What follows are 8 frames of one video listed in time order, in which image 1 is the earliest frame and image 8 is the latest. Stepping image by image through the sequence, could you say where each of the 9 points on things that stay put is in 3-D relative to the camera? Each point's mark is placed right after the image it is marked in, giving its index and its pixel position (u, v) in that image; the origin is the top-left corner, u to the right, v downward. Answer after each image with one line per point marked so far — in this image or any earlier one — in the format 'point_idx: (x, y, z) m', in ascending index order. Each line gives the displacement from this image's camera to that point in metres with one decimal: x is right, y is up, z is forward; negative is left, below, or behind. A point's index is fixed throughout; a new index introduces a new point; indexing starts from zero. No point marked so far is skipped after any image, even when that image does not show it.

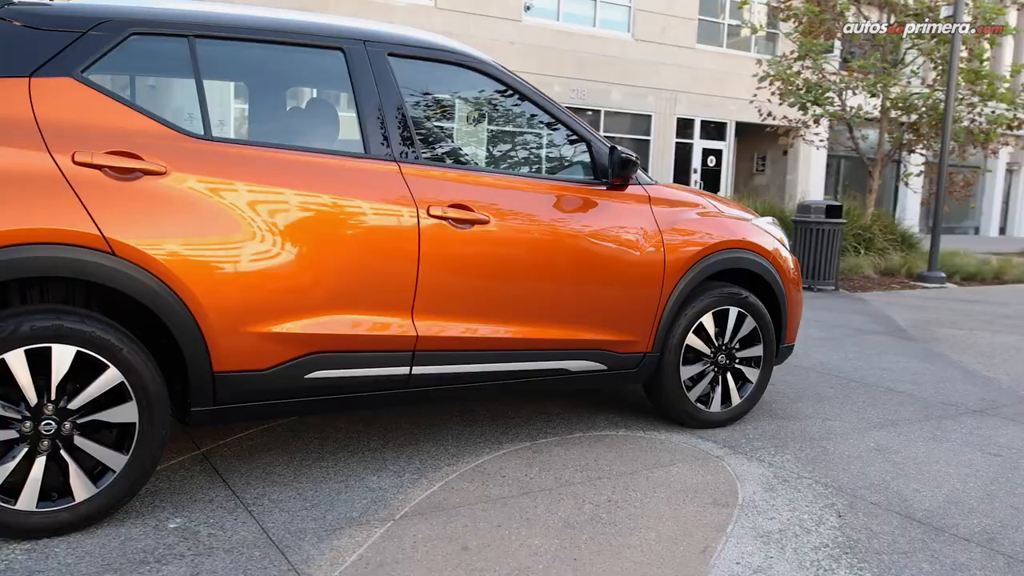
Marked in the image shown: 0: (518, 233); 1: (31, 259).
0: (0.0, +0.2, +3.7) m
1: (-1.5, +0.1, +2.7) m
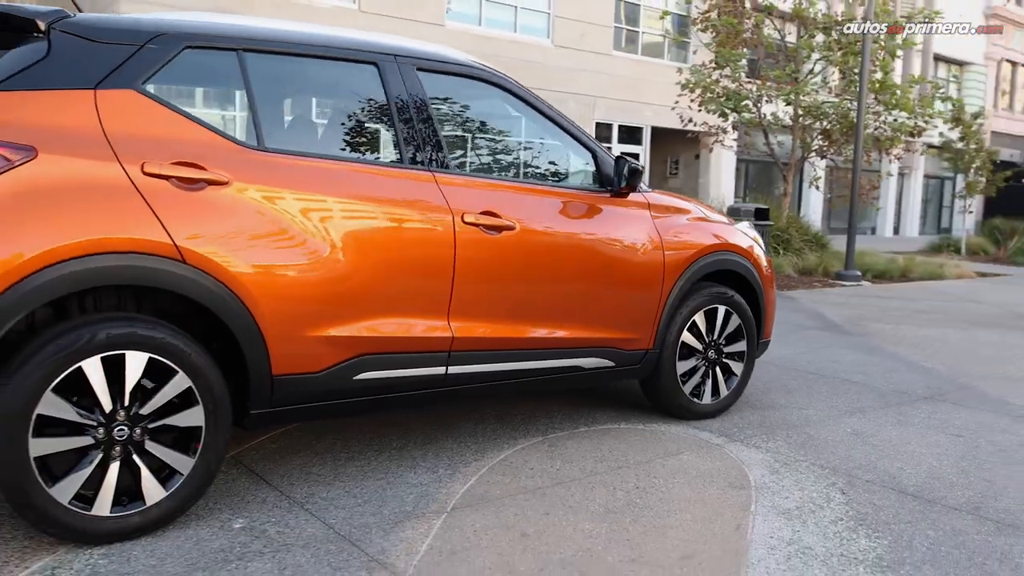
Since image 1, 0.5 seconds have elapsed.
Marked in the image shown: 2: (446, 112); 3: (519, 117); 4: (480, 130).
0: (+0.1, +0.2, +3.9) m
1: (-1.3, +0.1, +2.8) m
2: (-0.3, +0.8, +3.9) m
3: (+0.1, +0.8, +4.1) m
4: (-0.1, +0.7, +4.0) m
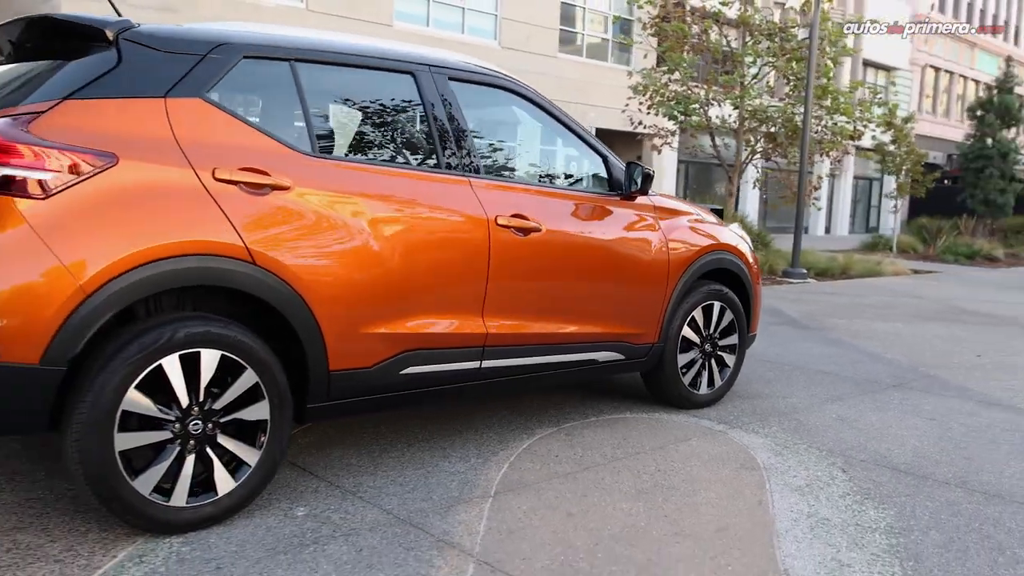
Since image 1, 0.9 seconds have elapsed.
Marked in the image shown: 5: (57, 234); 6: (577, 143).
0: (+0.2, +0.2, +4.1) m
1: (-1.1, +0.1, +2.9) m
2: (-0.1, +0.8, +4.1) m
3: (+0.1, +0.8, +4.4) m
4: (0.0, +0.7, +4.2) m
5: (-1.4, +0.2, +2.7) m
6: (+0.3, +0.7, +4.5) m
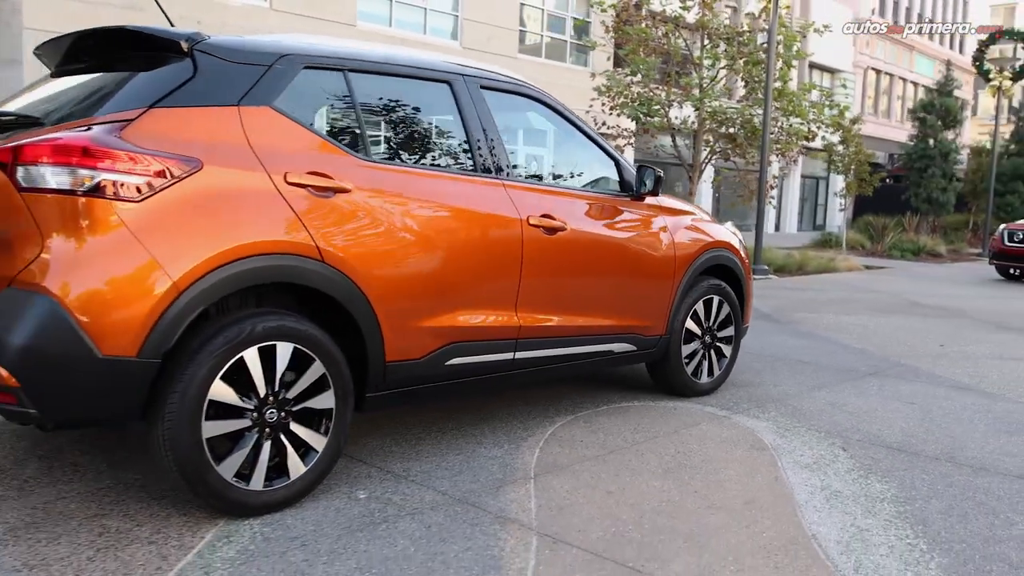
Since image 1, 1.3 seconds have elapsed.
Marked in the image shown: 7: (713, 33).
0: (+0.4, +0.3, +4.4) m
1: (-0.9, +0.1, +3.1) m
2: (0.0, +0.8, +4.3) m
3: (+0.3, +0.8, +4.6) m
4: (+0.1, +0.7, +4.5) m
5: (-1.2, +0.2, +2.9) m
6: (+0.4, +0.8, +4.8) m
7: (+3.8, +4.8, +16.5) m
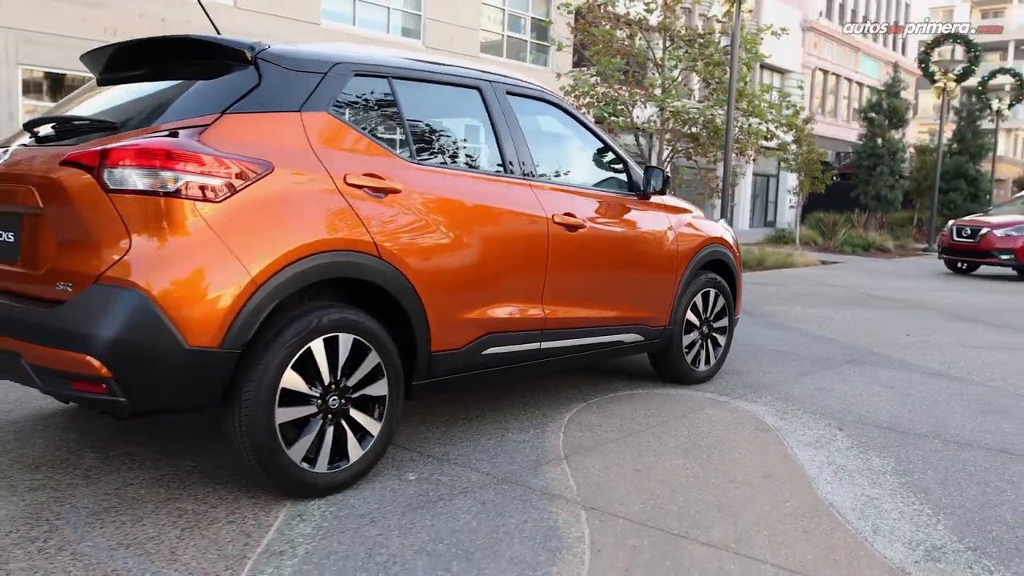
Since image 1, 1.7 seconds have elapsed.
0: (+0.5, +0.3, +4.7) m
1: (-0.7, +0.1, +3.3) m
2: (+0.1, +0.8, +4.6) m
3: (+0.3, +0.9, +4.9) m
4: (+0.2, +0.8, +4.7) m
5: (-1.0, +0.2, +3.1) m
6: (+0.5, +0.8, +5.1) m
7: (+3.2, +4.9, +16.9) m
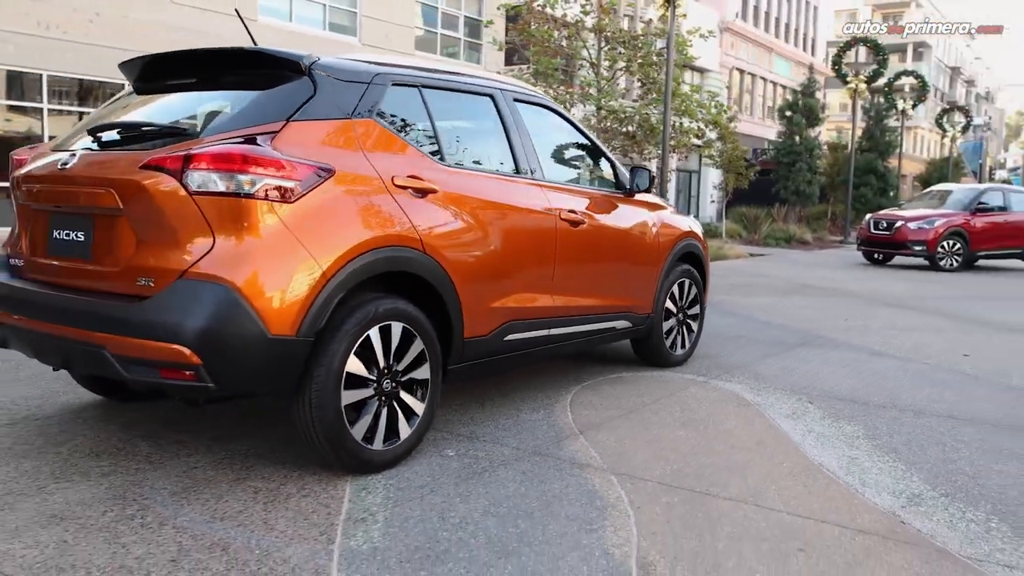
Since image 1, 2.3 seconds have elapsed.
0: (+0.5, +0.3, +5.1) m
1: (-0.5, +0.1, +3.6) m
2: (+0.1, +0.9, +5.0) m
3: (+0.3, +0.9, +5.3) m
4: (+0.2, +0.8, +5.1) m
5: (-0.8, +0.2, +3.4) m
6: (+0.5, +0.9, +5.5) m
7: (+2.0, +5.0, +17.5) m
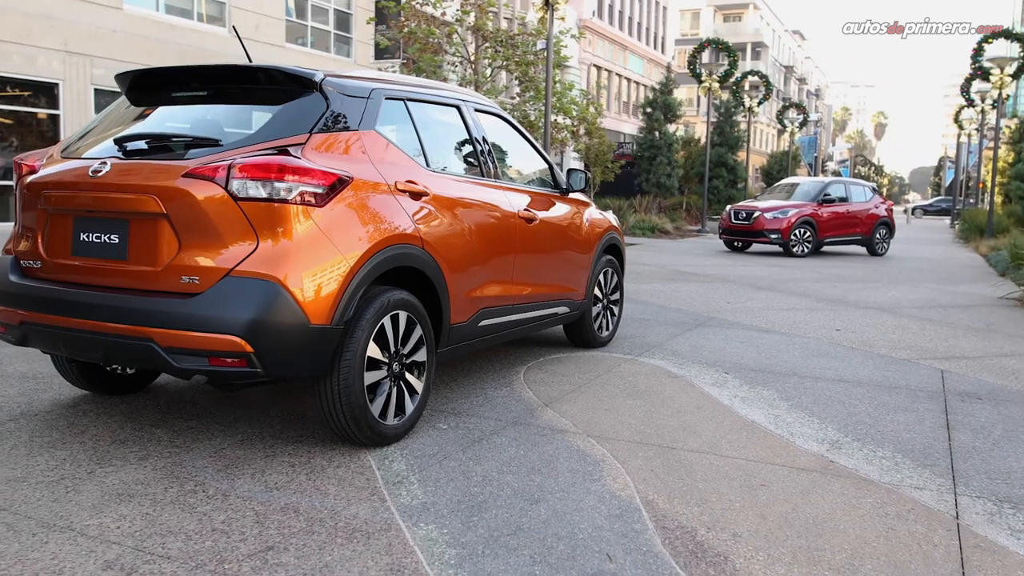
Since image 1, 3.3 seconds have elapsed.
0: (+0.2, +0.4, +5.7) m
1: (-0.6, +0.2, +4.1) m
2: (-0.1, +0.9, +5.5) m
3: (0.0, +1.0, +5.9) m
4: (-0.1, +0.9, +5.7) m
5: (-0.8, +0.2, +3.8) m
6: (+0.2, +0.9, +6.1) m
7: (-0.4, +5.2, +18.1) m
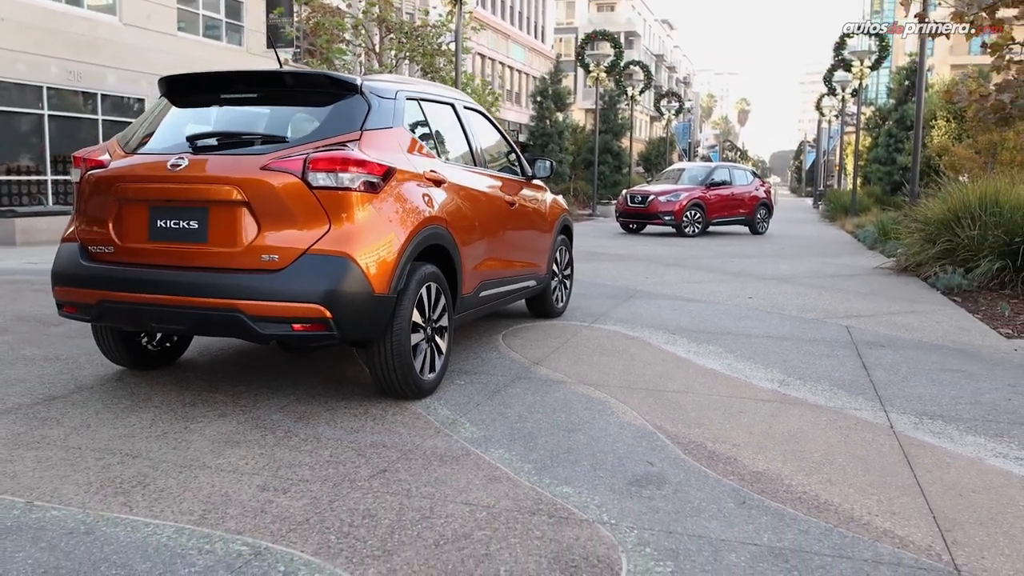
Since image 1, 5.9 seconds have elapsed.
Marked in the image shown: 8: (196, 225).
0: (+0.1, +0.6, +6.5) m
1: (-0.5, +0.3, +4.8) m
2: (-0.3, +1.1, +6.2) m
3: (-0.2, +1.2, +6.6) m
4: (-0.2, +1.1, +6.4) m
5: (-0.6, +0.4, +4.5) m
6: (-0.1, +1.1, +6.9) m
7: (-2.4, +5.5, +18.6) m
8: (-1.6, +0.3, +4.3) m
